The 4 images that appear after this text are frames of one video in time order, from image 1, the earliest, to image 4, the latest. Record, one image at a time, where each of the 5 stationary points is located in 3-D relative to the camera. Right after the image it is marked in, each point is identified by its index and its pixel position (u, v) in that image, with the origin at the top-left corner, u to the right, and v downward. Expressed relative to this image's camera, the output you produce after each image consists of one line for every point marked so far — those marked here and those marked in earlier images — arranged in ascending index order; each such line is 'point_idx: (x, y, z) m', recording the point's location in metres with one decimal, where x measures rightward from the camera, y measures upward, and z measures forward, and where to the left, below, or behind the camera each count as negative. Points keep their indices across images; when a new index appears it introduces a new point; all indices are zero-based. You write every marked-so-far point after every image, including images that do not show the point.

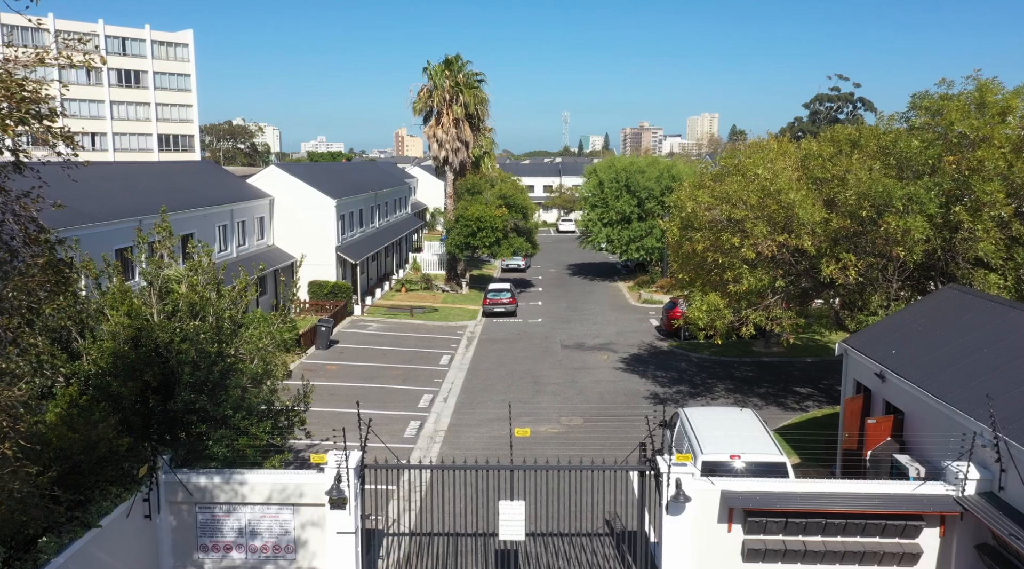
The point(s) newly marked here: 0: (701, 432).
0: (+3.1, -2.4, +13.2) m
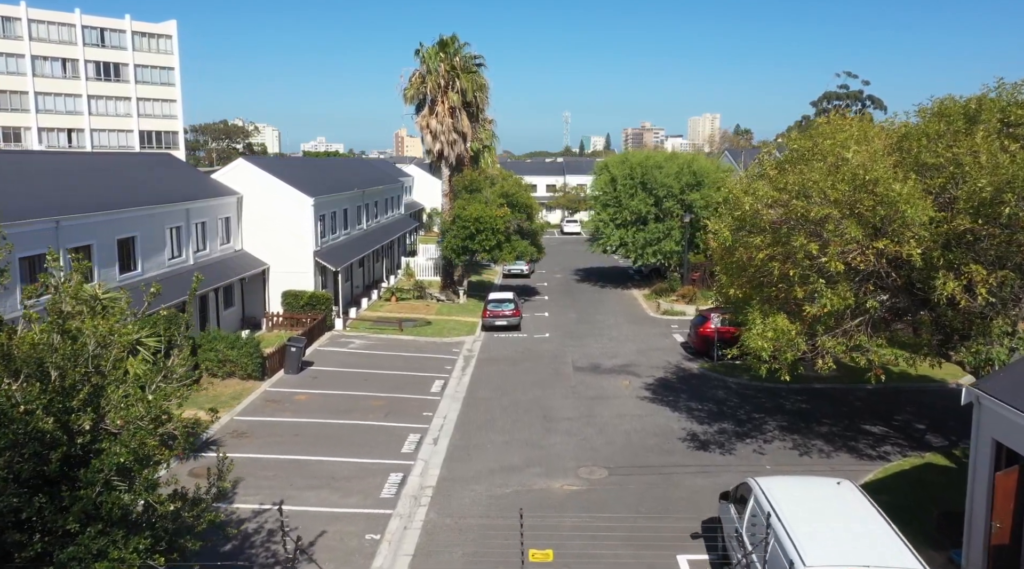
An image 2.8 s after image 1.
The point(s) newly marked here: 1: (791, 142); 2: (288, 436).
0: (+3.2, -2.7, +9.3) m
1: (+4.8, +2.4, +14.2) m
2: (-4.7, -3.2, +17.5) m
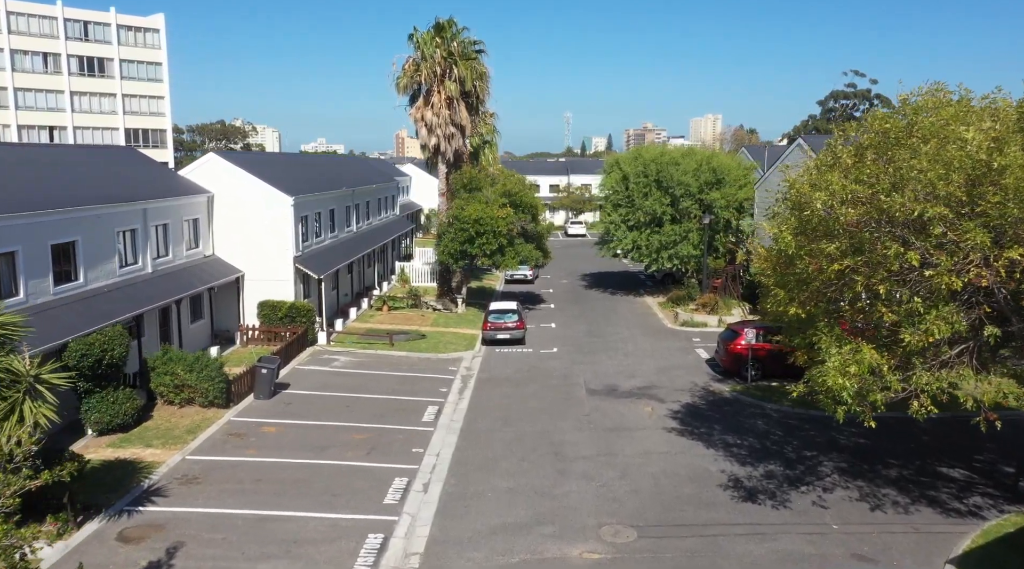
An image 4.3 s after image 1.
0: (+3.3, -3.0, +6.3) m
1: (+4.9, +2.2, +11.3) m
2: (-4.6, -3.4, +14.5) m
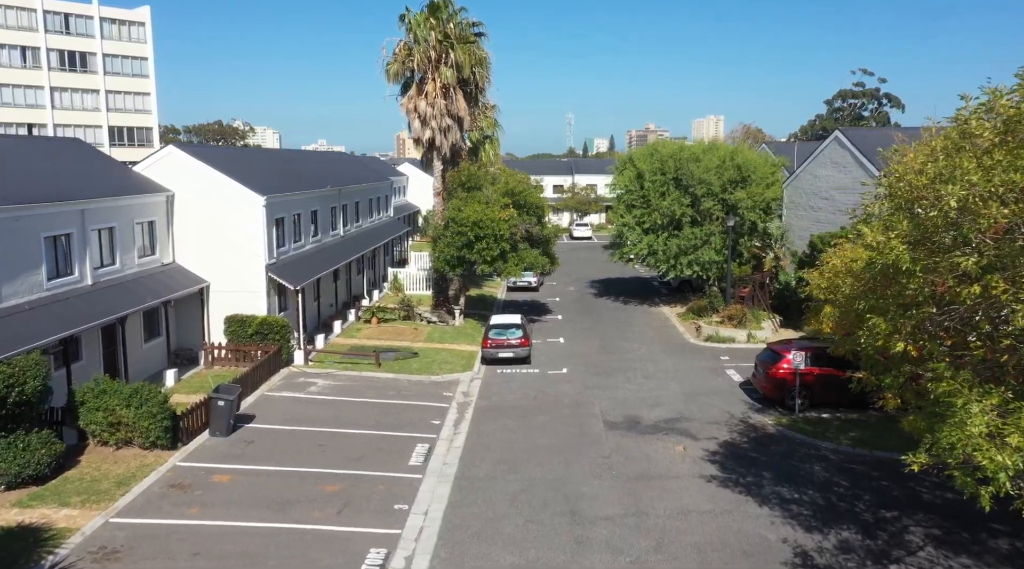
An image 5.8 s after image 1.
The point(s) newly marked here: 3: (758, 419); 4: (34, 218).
0: (+3.3, -3.2, +3.2) m
1: (+5.0, +1.9, +8.2) m
2: (-4.5, -3.7, +11.4) m
3: (+5.2, -2.8, +17.7) m
4: (-9.0, +1.2, +15.6) m
